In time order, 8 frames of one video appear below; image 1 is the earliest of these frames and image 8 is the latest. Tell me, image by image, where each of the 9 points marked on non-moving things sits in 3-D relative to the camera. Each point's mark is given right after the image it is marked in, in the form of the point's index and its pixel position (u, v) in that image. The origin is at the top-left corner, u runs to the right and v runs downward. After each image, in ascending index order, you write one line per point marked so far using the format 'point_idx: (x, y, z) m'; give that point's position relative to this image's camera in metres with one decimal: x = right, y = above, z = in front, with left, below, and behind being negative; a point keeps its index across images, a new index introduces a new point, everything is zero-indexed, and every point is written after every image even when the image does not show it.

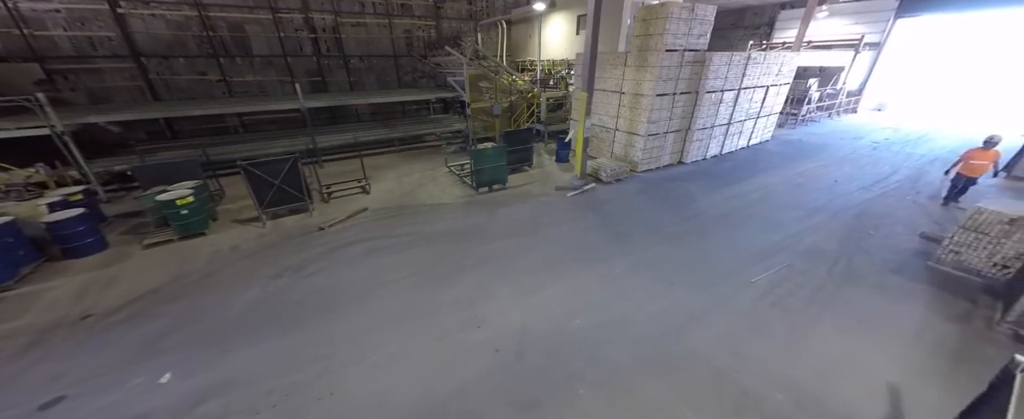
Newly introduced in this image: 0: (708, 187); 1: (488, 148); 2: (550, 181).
0: (+4.8, +0.6, +7.9) m
1: (-0.5, +1.4, +7.2) m
2: (+1.0, +0.7, +8.3) m
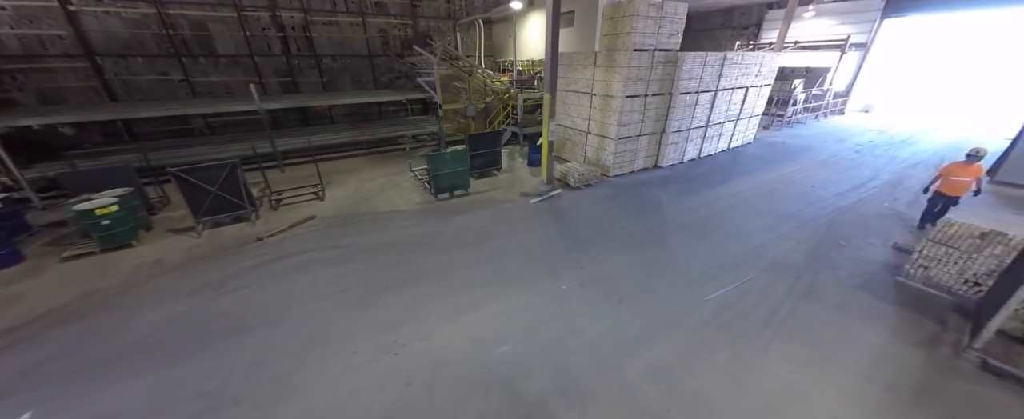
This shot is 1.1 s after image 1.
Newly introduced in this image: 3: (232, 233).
0: (+3.9, +0.4, +7.5) m
1: (-1.4, +1.2, +6.8) m
2: (+0.1, +0.6, +7.9) m
3: (-5.2, -0.4, +5.9) m
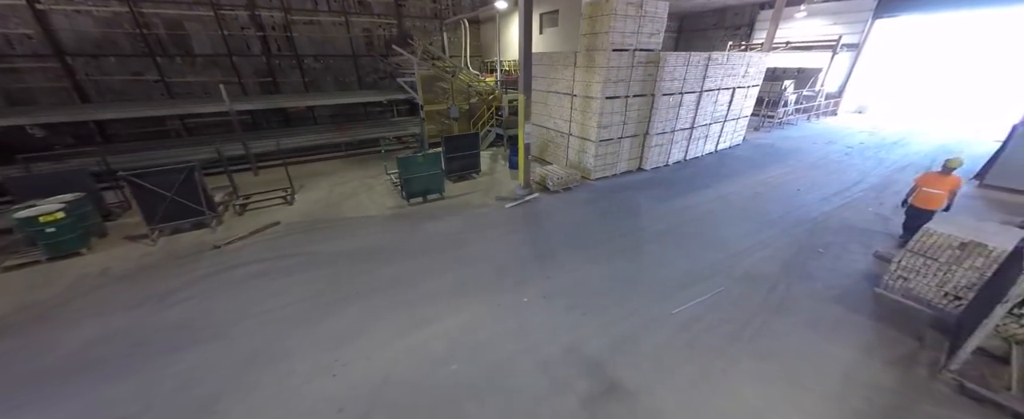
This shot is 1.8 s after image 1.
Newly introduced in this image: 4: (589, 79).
0: (+3.4, +0.3, +7.3) m
1: (-1.9, +1.1, +6.6) m
2: (-0.4, +0.5, +7.7) m
3: (-5.7, -0.5, +5.7) m
4: (+1.8, +3.0, +7.5) m
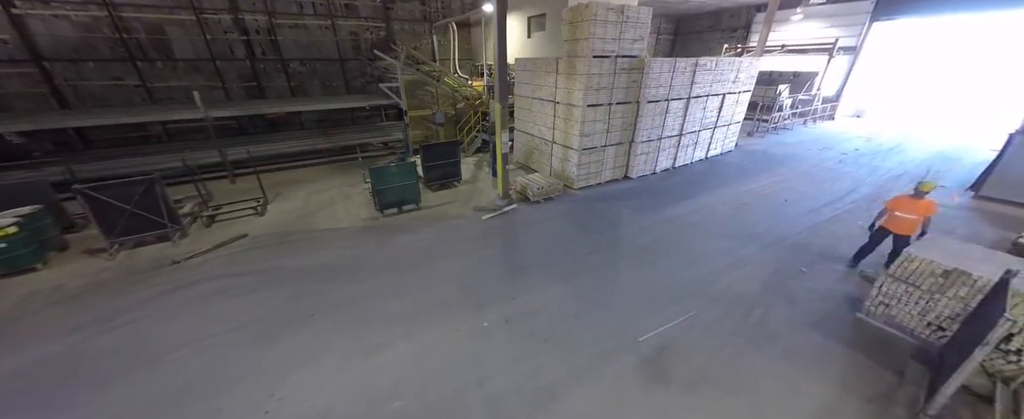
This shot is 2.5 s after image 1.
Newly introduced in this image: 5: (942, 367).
0: (+2.9, +0.1, +7.1) m
1: (-2.4, +0.9, +6.4) m
2: (-0.9, +0.2, +7.5) m
3: (-6.2, -0.8, +5.5) m
4: (+1.3, +2.8, +7.3) m
5: (+4.1, -1.5, +3.1) m
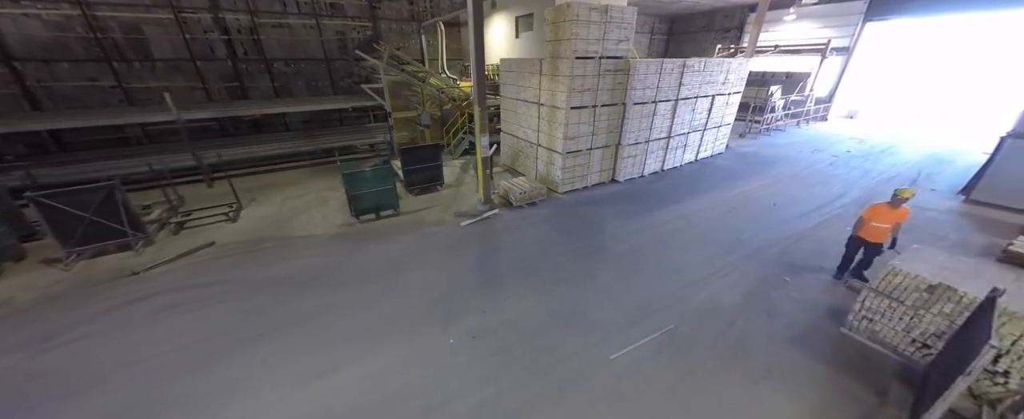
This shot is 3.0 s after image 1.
0: (+2.5, -0.1, +6.9) m
1: (-2.8, +0.8, +6.2) m
2: (-1.3, +0.1, +7.3) m
3: (-6.6, -0.9, +5.3) m
4: (+0.9, +2.7, +7.1) m
5: (+3.8, -1.6, +2.9) m
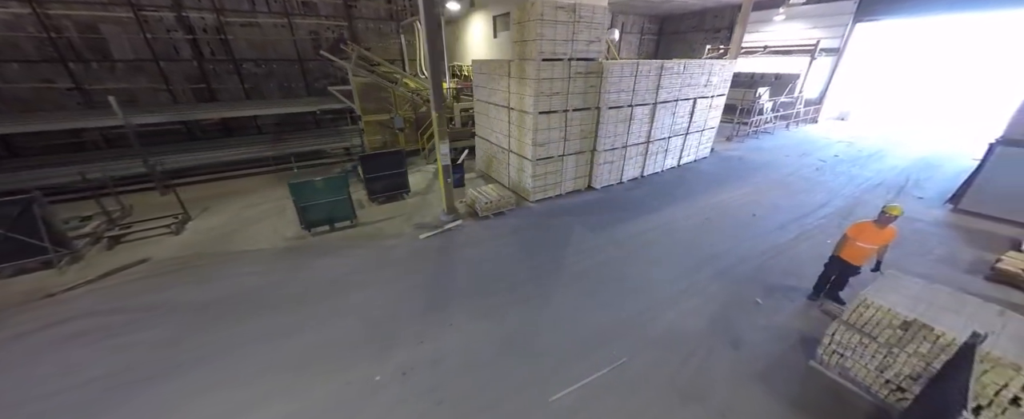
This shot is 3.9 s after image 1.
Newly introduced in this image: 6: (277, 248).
0: (+1.8, -0.3, +6.5) m
1: (-3.5, +0.5, +5.8) m
2: (-2.0, -0.1, +6.9) m
3: (-7.3, -1.1, +4.8) m
4: (+0.2, +2.5, +6.7) m
5: (+3.1, -1.8, +2.6) m
6: (-4.2, -0.7, +5.7) m
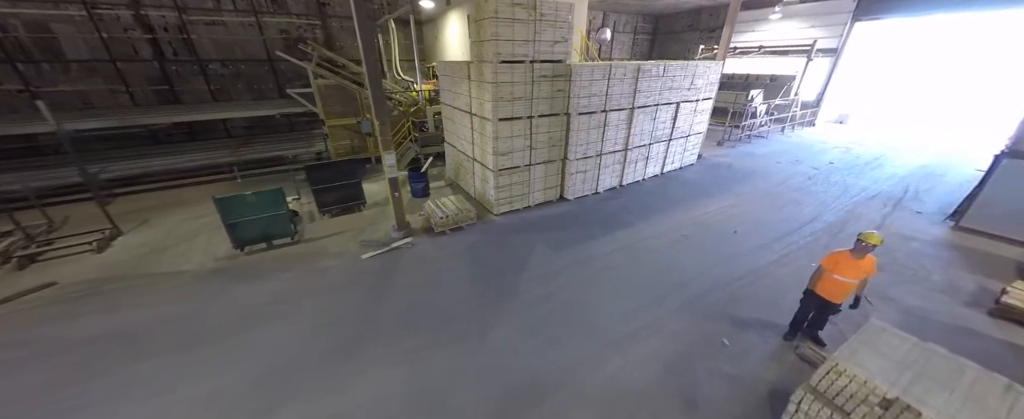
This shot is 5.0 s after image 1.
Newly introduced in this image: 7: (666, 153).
0: (+1.0, -0.6, +6.0) m
1: (-4.3, +0.3, +5.2) m
2: (-2.8, -0.4, +6.3) m
3: (-8.1, -1.4, +4.3) m
4: (-0.6, +2.2, +6.1) m
5: (+2.2, -2.1, +2.0) m
6: (-5.0, -1.0, +5.2) m
7: (+4.3, +1.6, +8.9) m
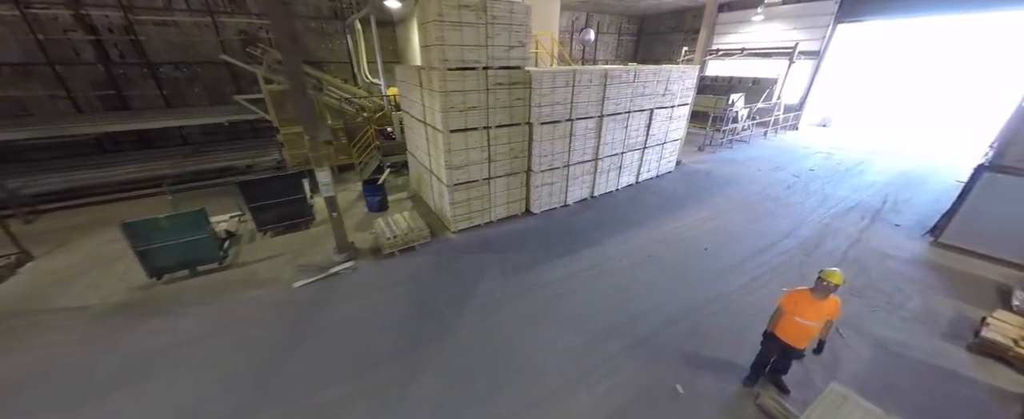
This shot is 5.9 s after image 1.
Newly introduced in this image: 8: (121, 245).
0: (+0.2, -0.9, +5.5) m
1: (-5.1, -0.1, +4.7) m
2: (-3.6, -0.7, +5.8) m
3: (-8.9, -1.8, +3.7) m
4: (-1.4, +1.8, +5.6) m
5: (+1.5, -2.5, +1.6) m
6: (-5.8, -1.3, +4.7) m
7: (+3.4, +1.3, +8.5) m
8: (-7.3, -0.7, +6.0) m
